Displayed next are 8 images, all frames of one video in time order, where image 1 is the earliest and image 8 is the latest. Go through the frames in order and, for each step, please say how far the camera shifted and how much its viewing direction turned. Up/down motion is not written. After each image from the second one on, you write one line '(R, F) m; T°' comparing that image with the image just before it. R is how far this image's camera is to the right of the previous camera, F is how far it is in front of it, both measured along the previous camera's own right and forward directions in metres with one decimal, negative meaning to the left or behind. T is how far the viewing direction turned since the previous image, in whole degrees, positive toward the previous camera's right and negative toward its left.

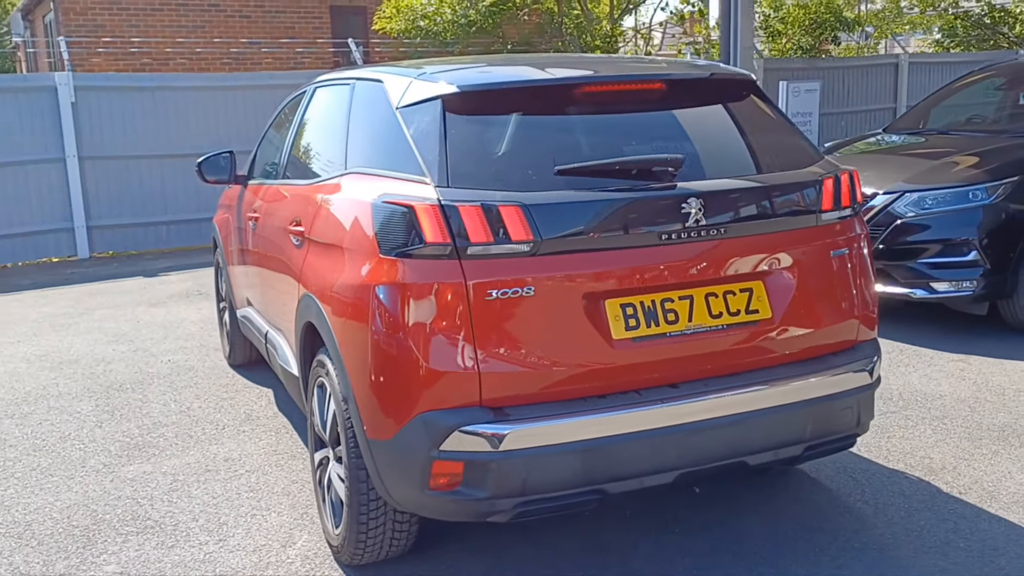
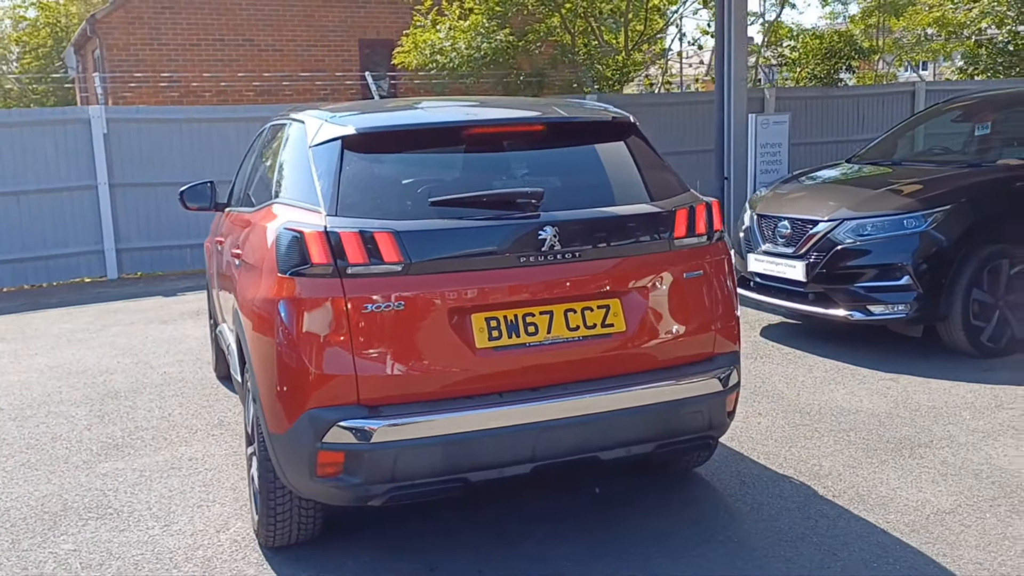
(+0.6, -0.4) m; -3°
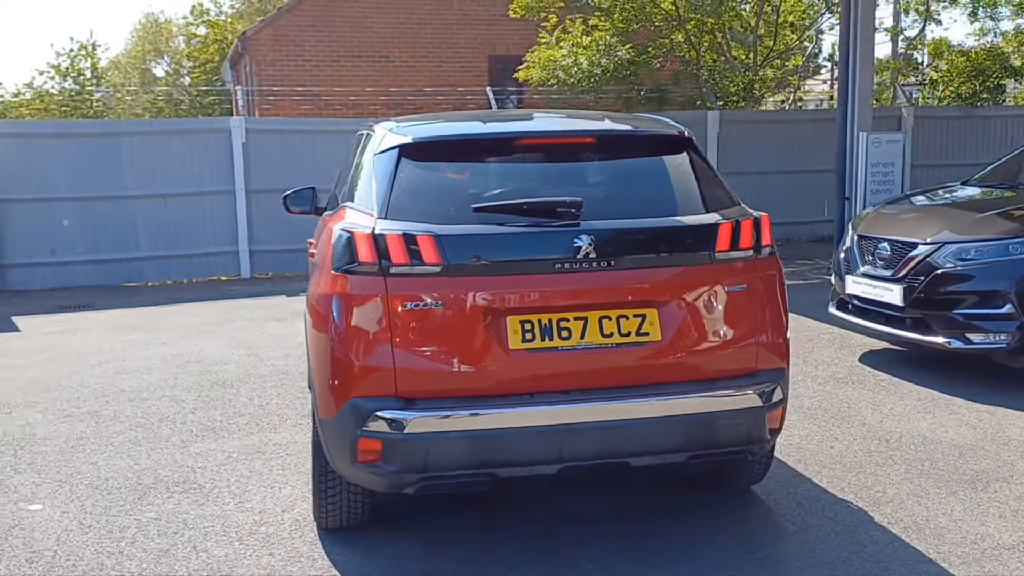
(+0.4, -0.1) m; -9°
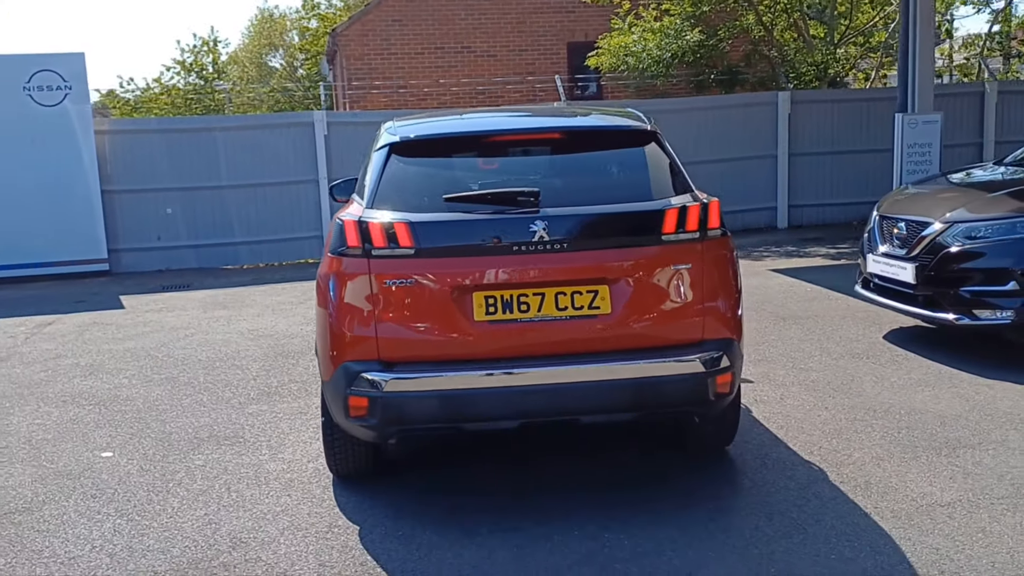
(+0.6, -0.5) m; -7°
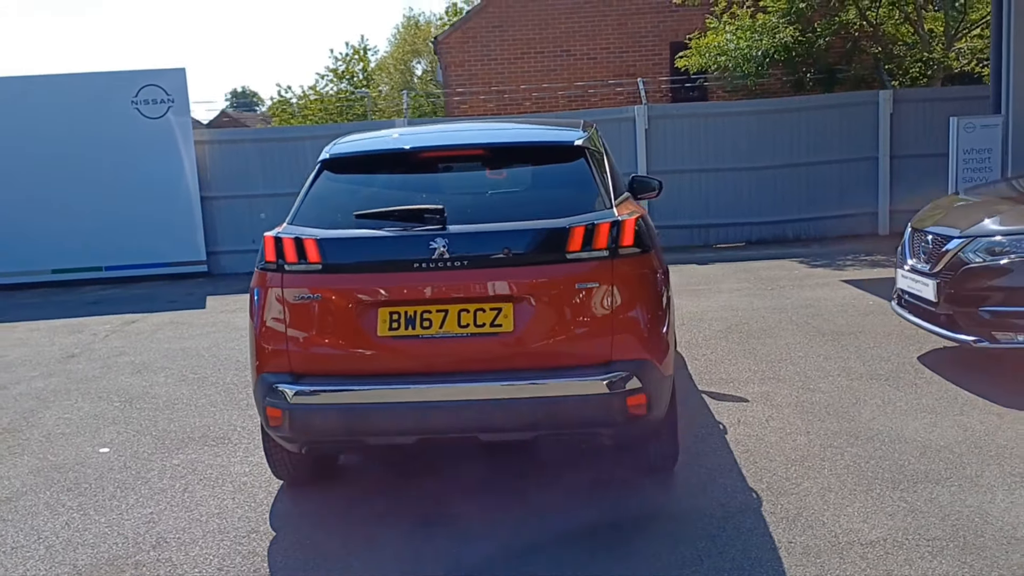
(+1.1, +0.1) m; -9°
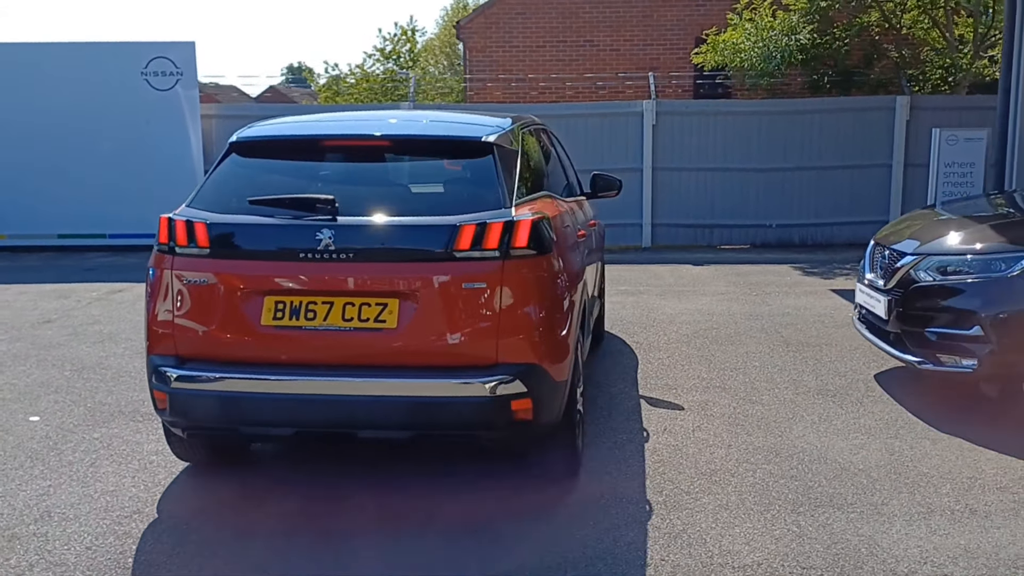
(+0.7, +0.1) m; -3°
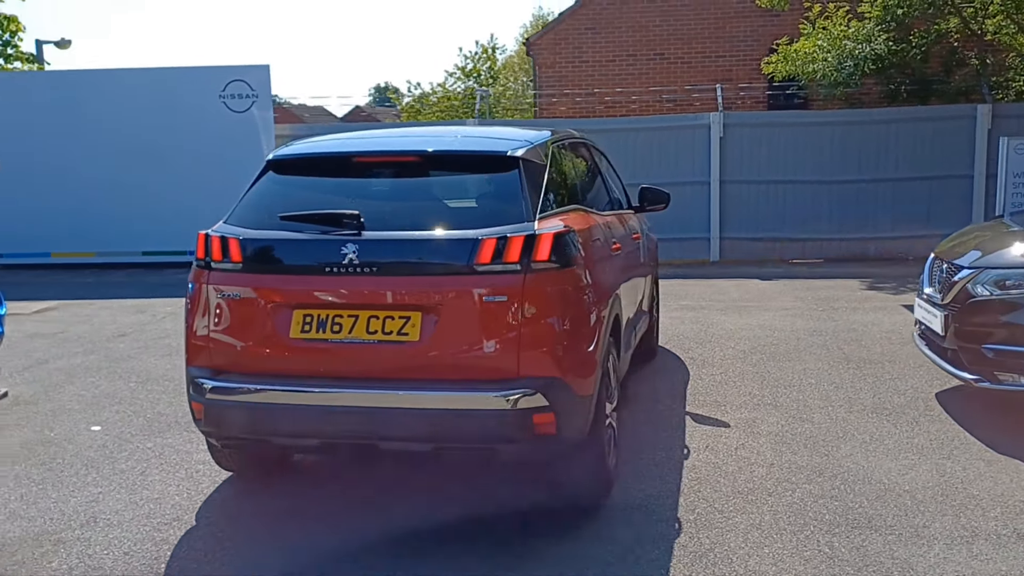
(+0.3, 0.0) m; -5°
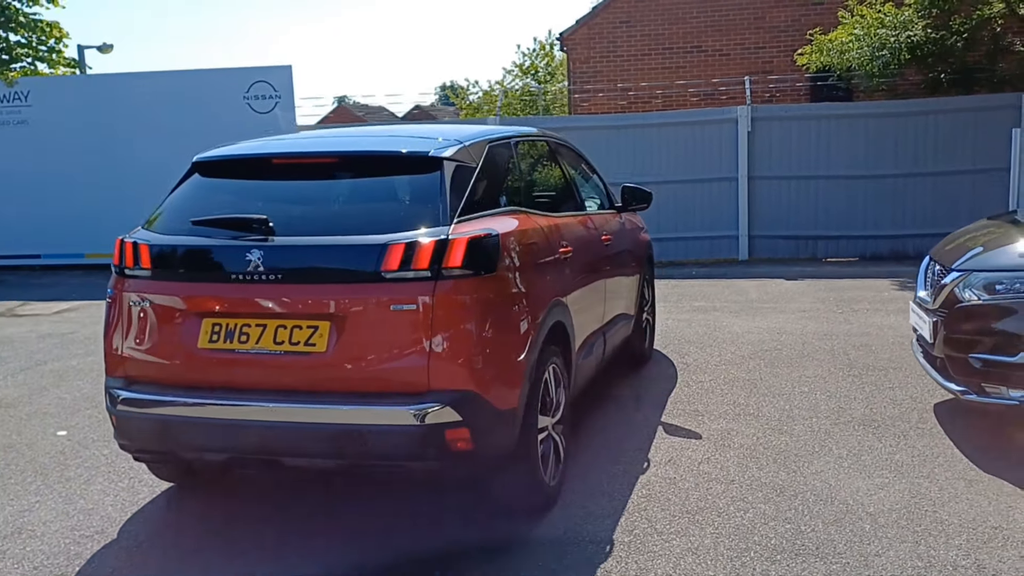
(+0.6, +0.3) m; -4°
